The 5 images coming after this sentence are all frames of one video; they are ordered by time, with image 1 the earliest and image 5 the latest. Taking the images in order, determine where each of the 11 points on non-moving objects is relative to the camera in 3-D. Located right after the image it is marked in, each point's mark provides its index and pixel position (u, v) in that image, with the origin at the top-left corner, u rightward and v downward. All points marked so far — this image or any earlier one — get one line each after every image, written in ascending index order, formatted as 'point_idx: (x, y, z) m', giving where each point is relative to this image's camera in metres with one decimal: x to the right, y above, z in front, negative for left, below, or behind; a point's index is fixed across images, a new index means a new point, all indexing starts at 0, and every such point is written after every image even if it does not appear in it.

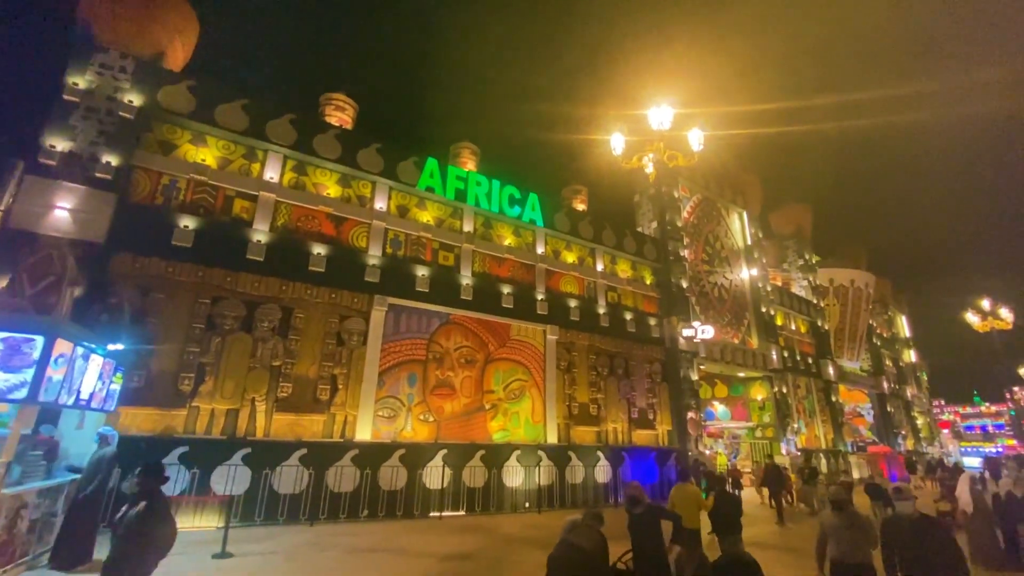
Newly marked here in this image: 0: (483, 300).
0: (-1.0, -0.4, +17.1) m
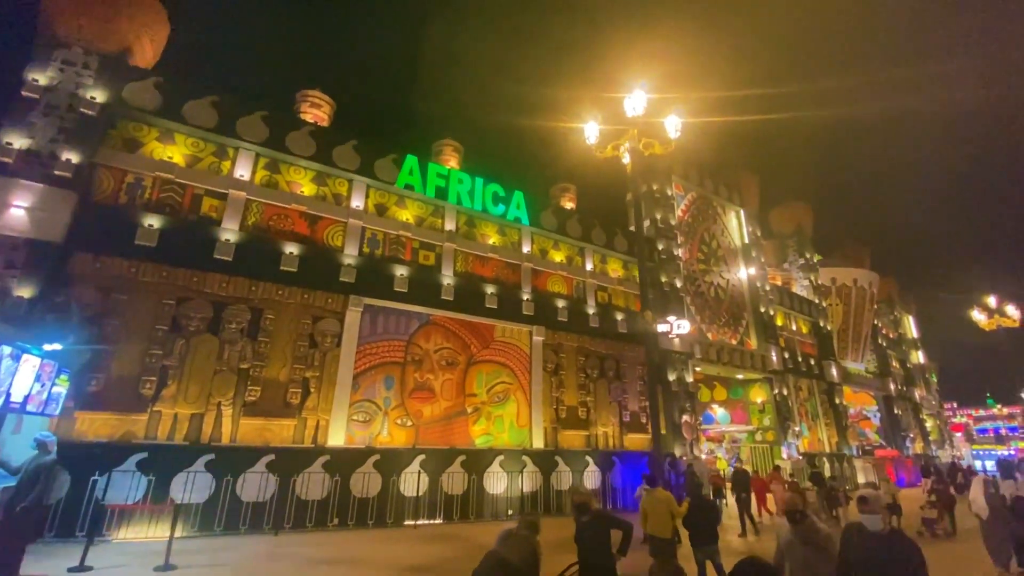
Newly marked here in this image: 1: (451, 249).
0: (-1.6, -0.4, +16.6) m
1: (-2.2, +1.4, +16.9) m
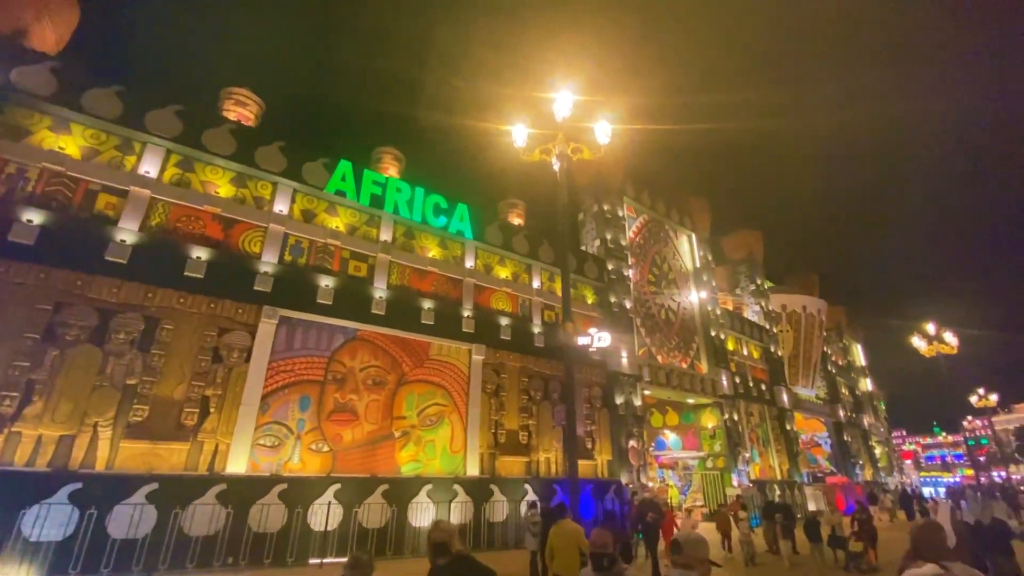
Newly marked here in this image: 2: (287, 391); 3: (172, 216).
0: (-3.7, -0.9, +15.6) m
1: (-4.2, +0.9, +15.9) m
2: (-6.1, -2.8, +13.1) m
3: (-9.2, +2.0, +13.0) m
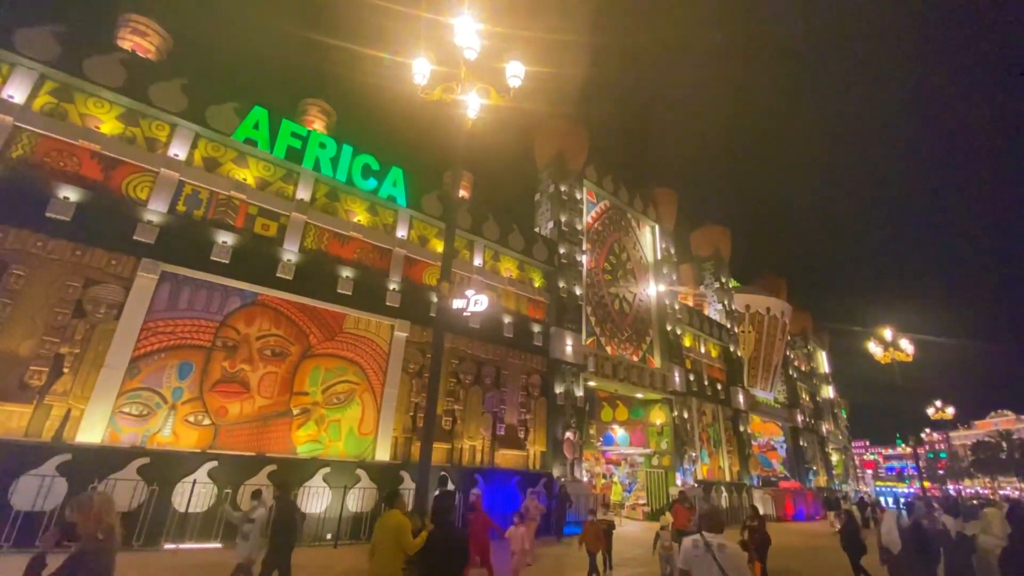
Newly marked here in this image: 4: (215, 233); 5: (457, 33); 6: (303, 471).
0: (-5.9, +0.2, +14.2) m
1: (-6.4, +2.0, +14.5) m
2: (-8.4, -1.6, +11.6) m
3: (-11.2, +3.3, +11.4) m
4: (-8.0, +1.5, +12.9) m
5: (-0.9, +4.4, +8.4) m
6: (-5.4, -4.8, +12.6) m
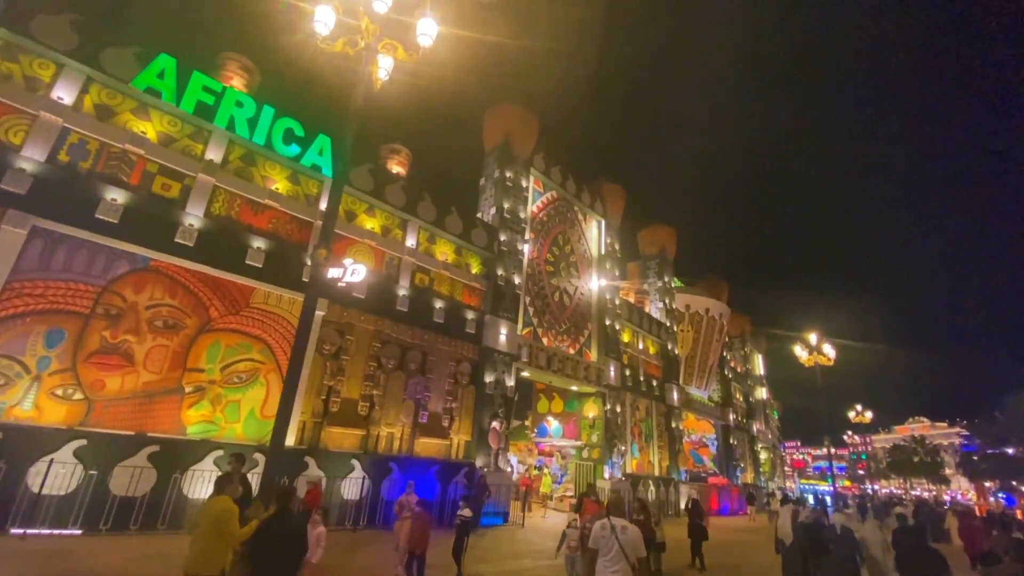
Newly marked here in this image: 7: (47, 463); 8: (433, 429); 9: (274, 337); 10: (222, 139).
0: (-8.1, +1.0, +13.1) m
1: (-8.4, +2.9, +13.3) m
2: (-10.4, -0.7, +10.4) m
3: (-12.9, +4.4, +9.9) m
4: (-9.9, +2.4, +11.7) m
5: (-2.4, +4.9, +7.7) m
6: (-7.7, -4.0, +11.6) m
7: (-9.4, -3.6, +10.0) m
8: (-2.8, -5.0, +17.0) m
9: (-6.8, -1.4, +13.9) m
10: (-8.3, +4.3, +13.8) m
